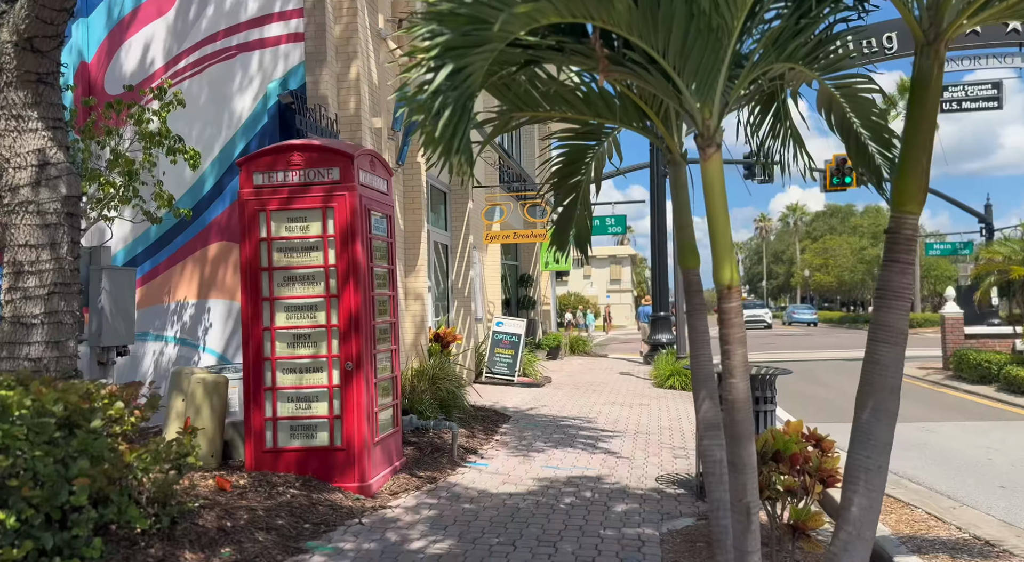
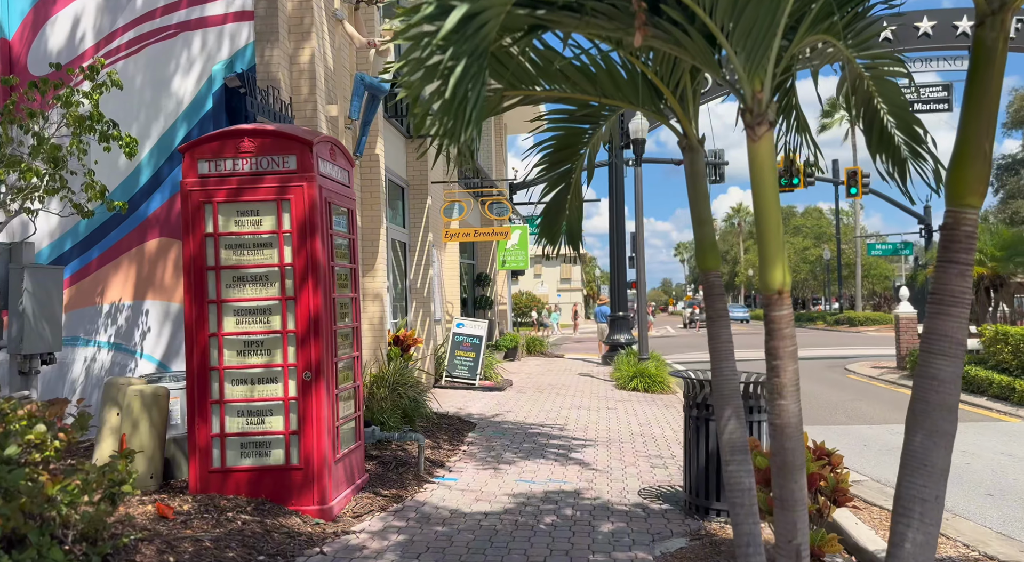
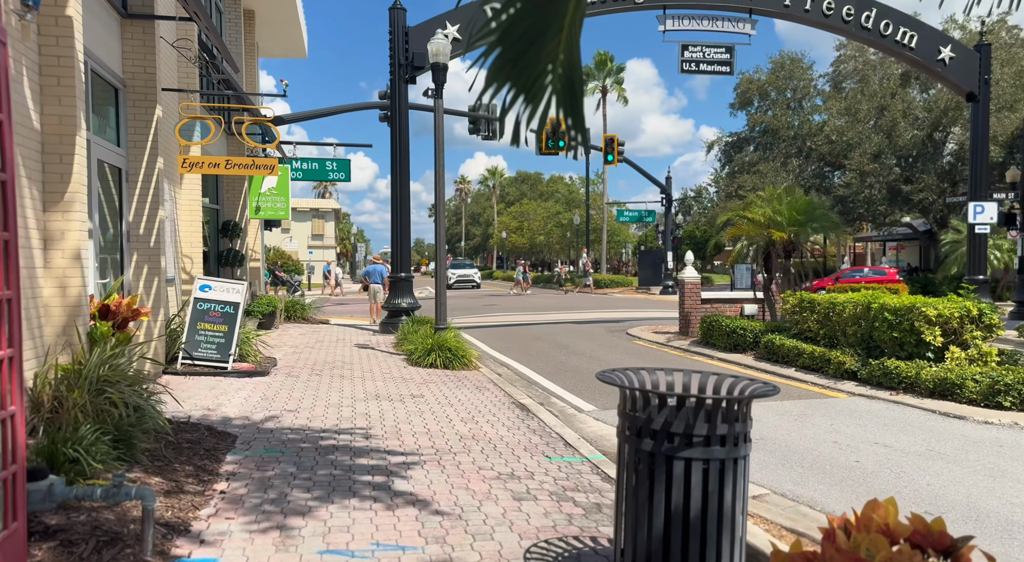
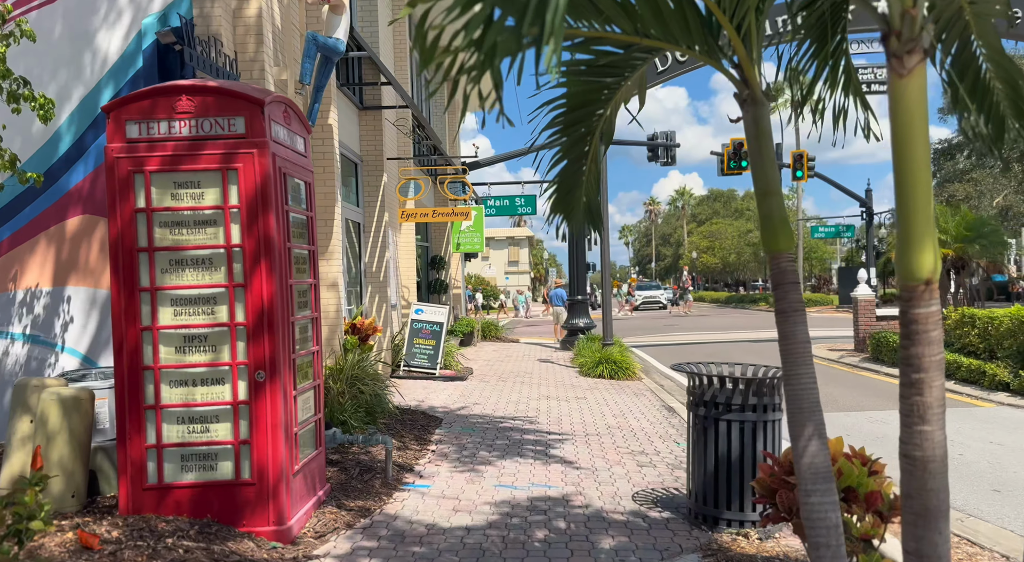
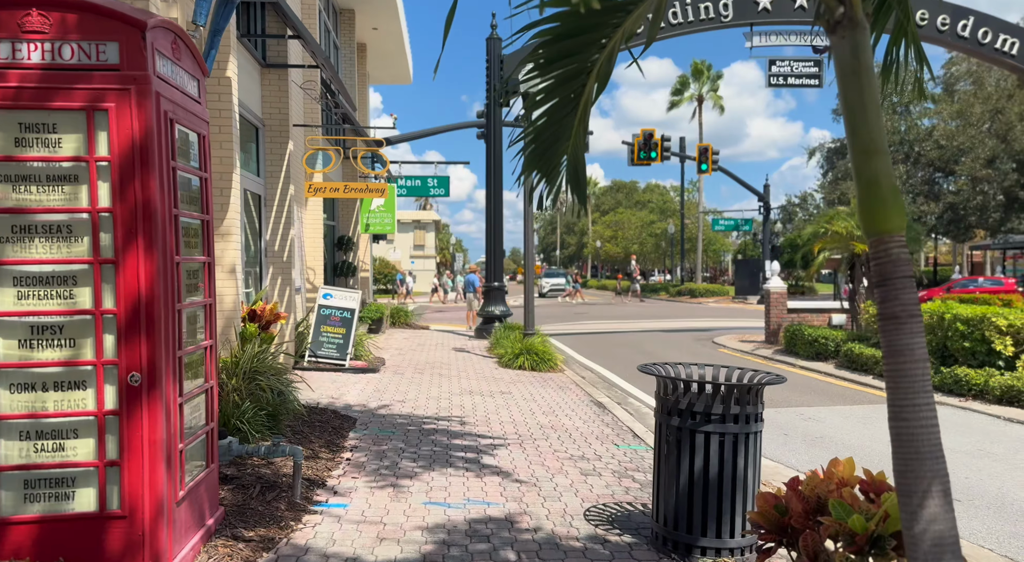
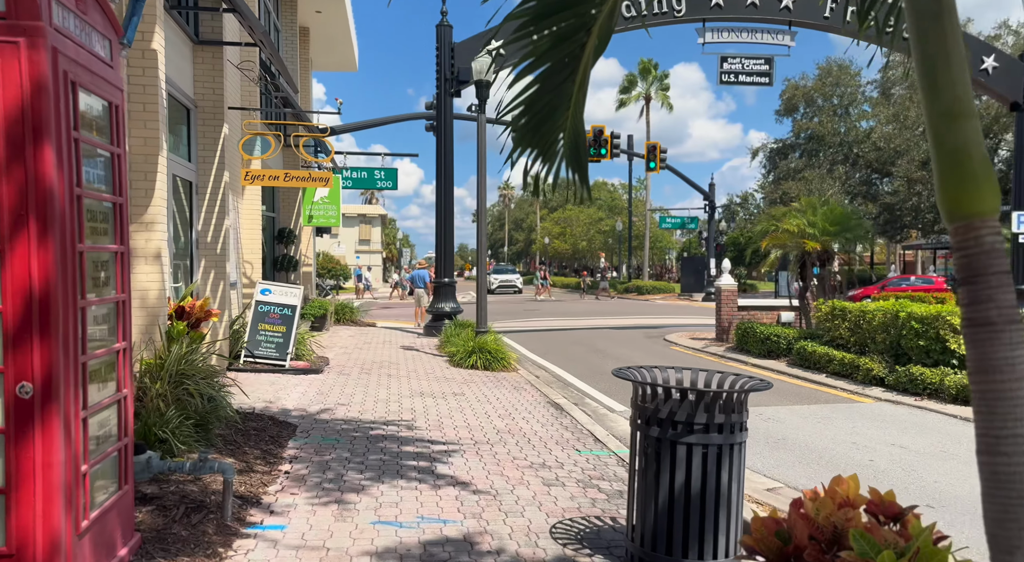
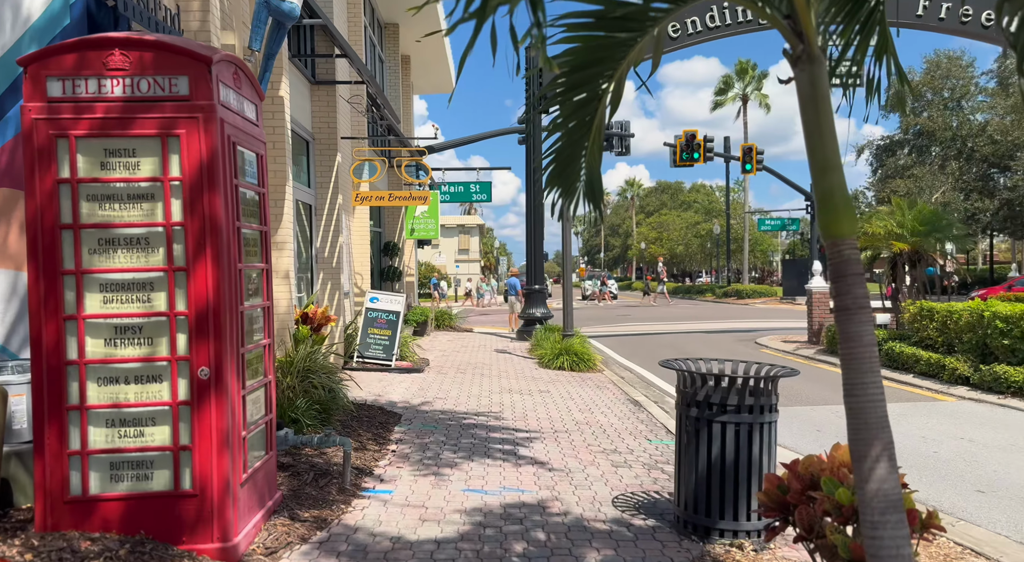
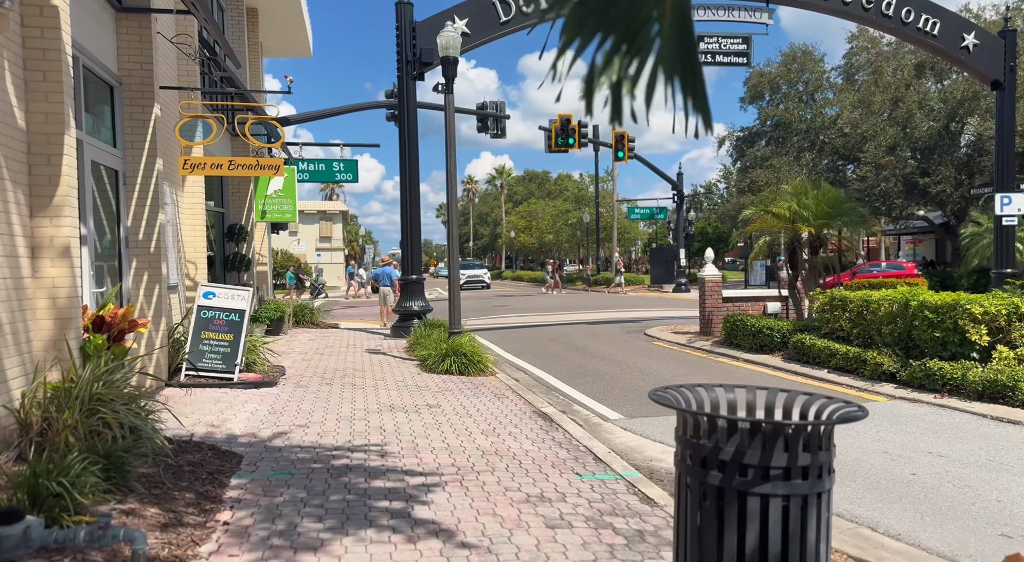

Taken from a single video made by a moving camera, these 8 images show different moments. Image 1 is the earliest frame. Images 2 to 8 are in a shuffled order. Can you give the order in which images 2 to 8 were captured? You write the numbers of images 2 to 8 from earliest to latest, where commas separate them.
2, 4, 7, 5, 6, 3, 8
